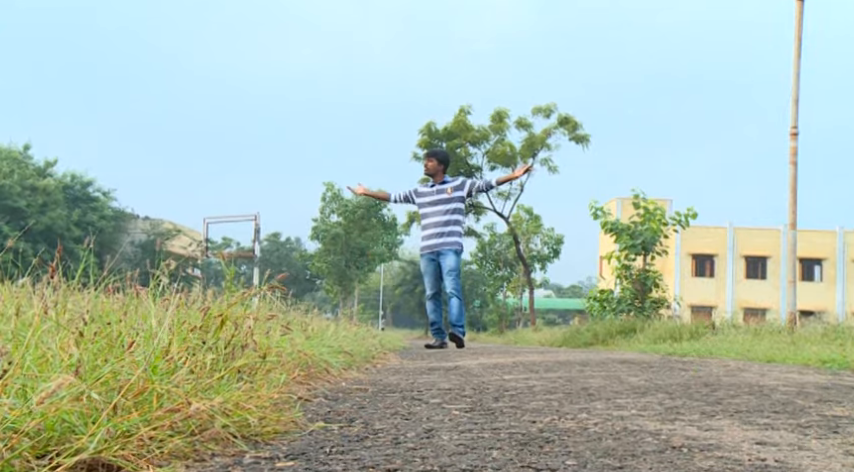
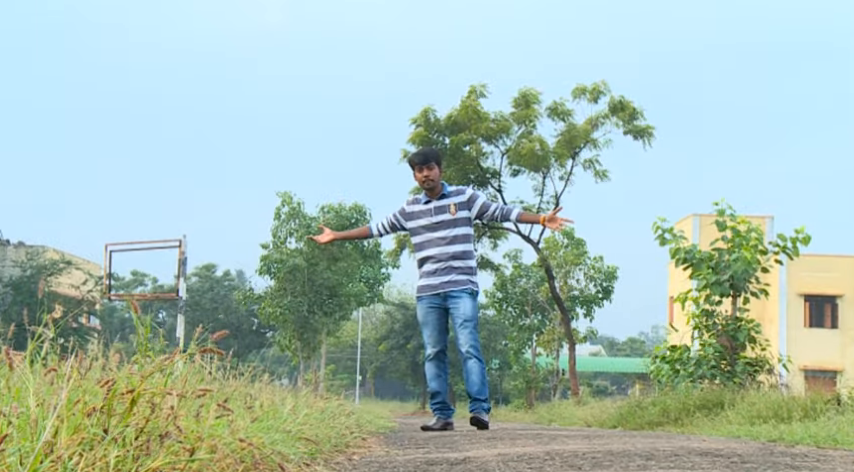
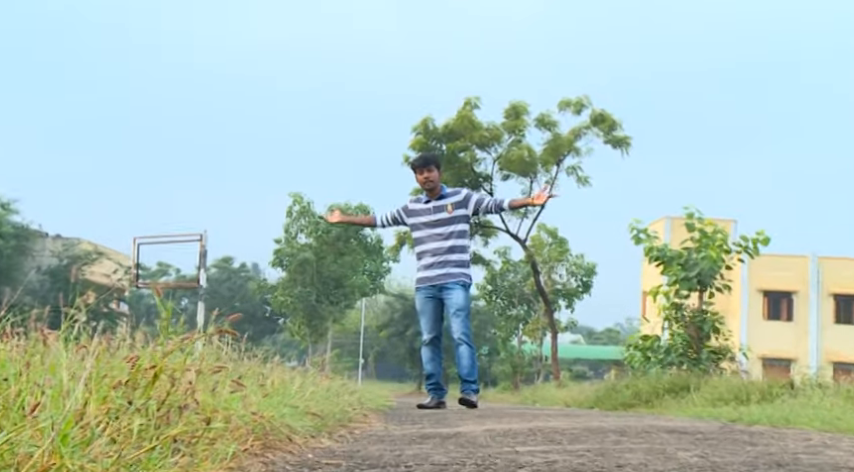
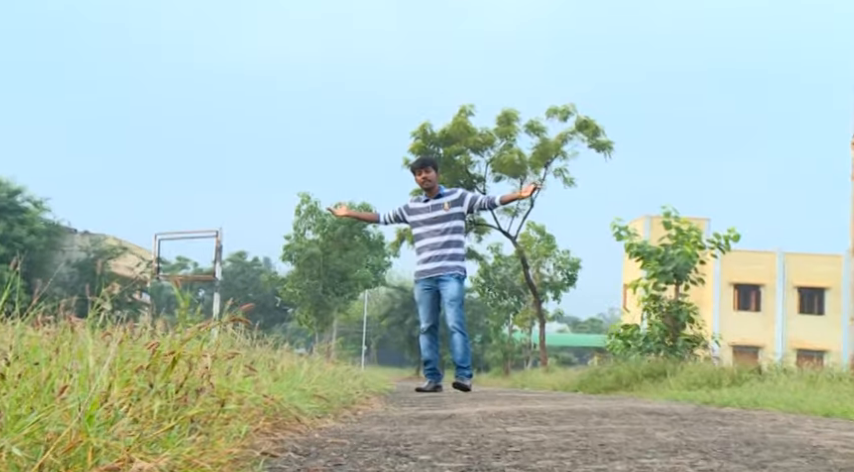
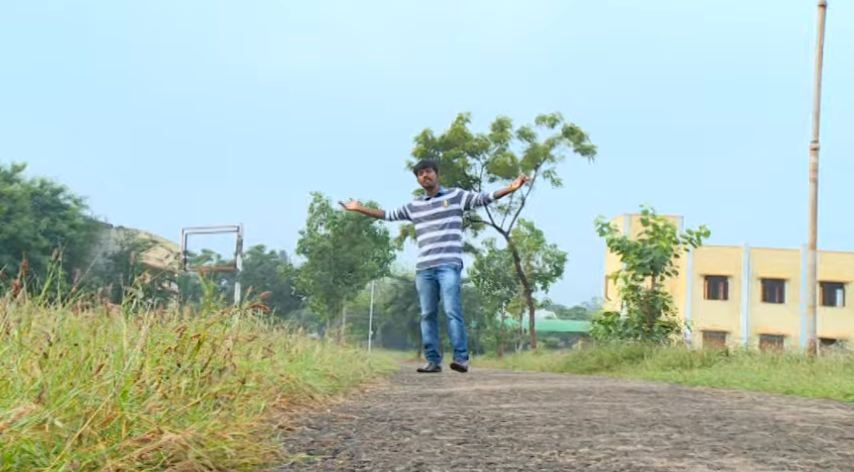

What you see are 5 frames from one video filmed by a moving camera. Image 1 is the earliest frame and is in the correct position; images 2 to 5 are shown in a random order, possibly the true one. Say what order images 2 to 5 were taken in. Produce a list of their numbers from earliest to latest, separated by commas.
5, 4, 3, 2
